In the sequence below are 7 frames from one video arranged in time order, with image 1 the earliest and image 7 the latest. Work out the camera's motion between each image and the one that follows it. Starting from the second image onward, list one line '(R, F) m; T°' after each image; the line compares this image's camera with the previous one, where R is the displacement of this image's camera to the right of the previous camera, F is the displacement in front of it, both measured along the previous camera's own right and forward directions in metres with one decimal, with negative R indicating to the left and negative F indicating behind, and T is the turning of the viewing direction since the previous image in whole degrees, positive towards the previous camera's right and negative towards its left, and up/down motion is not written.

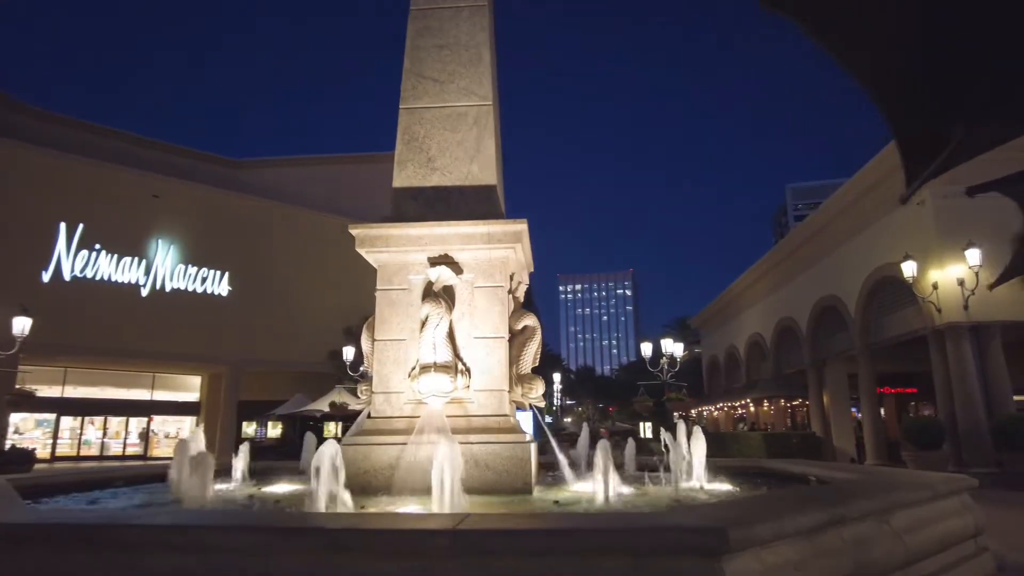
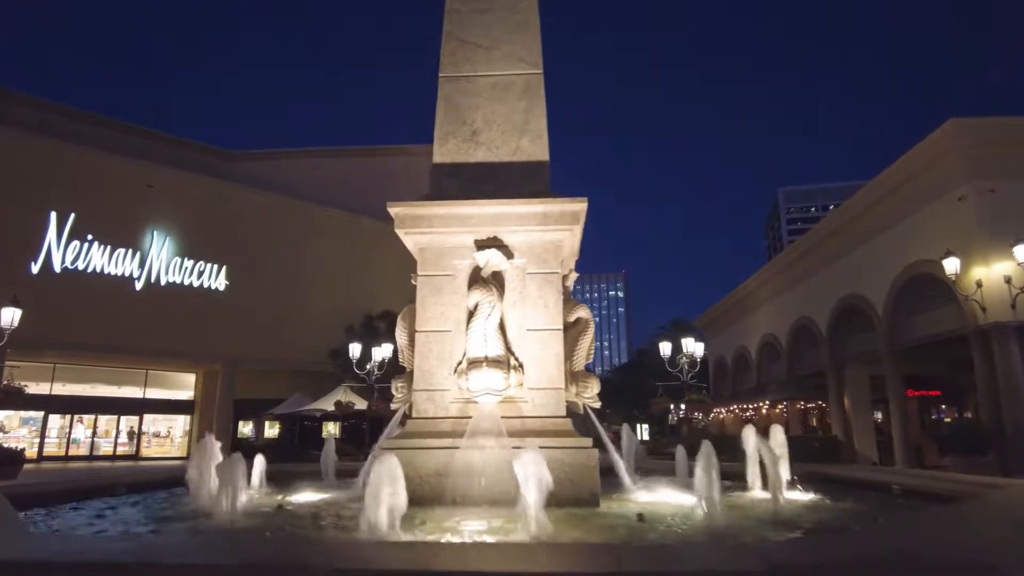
(-0.8, +0.9) m; +1°
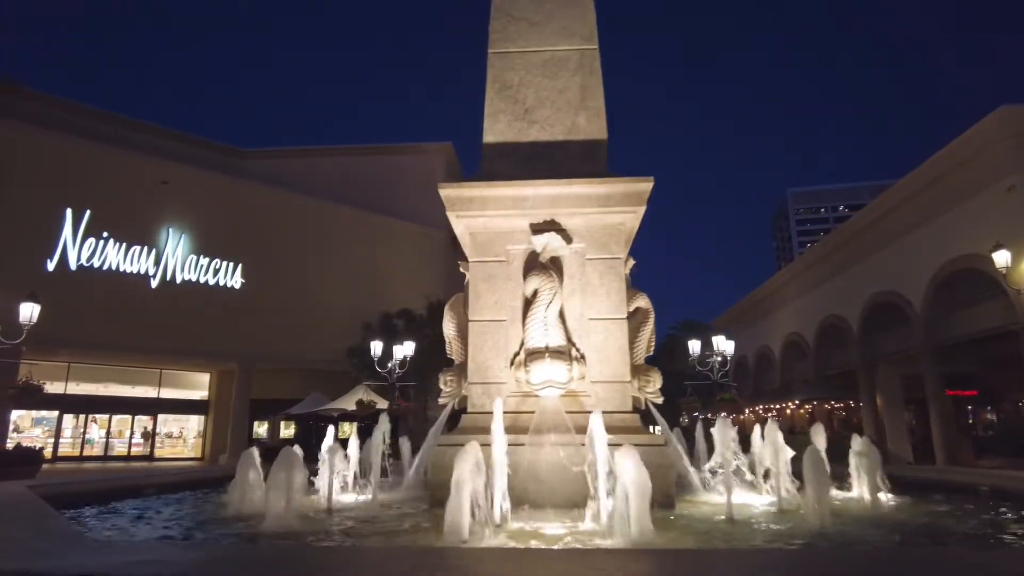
(-0.6, +0.5) m; -1°
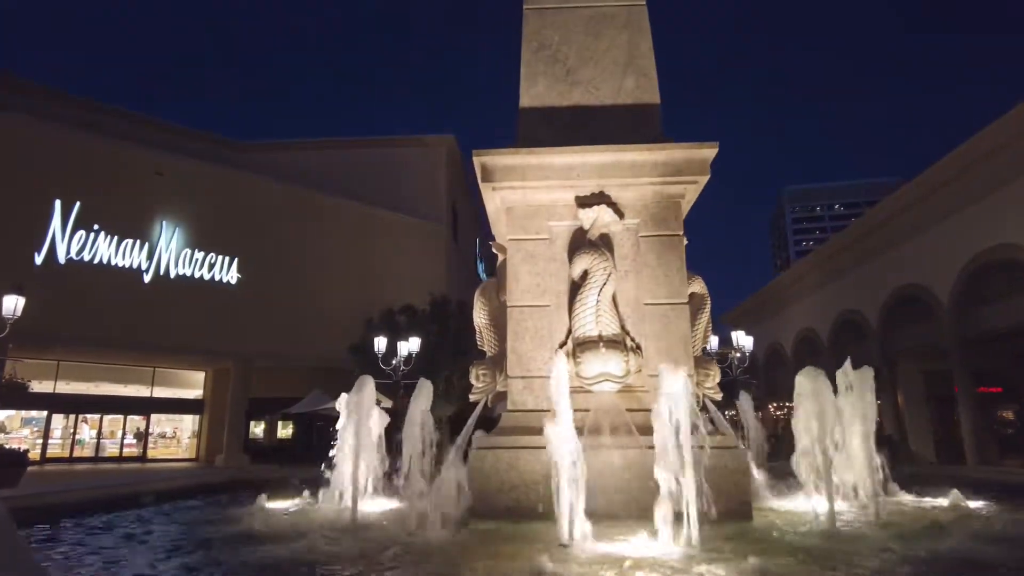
(-0.5, +0.9) m; +1°
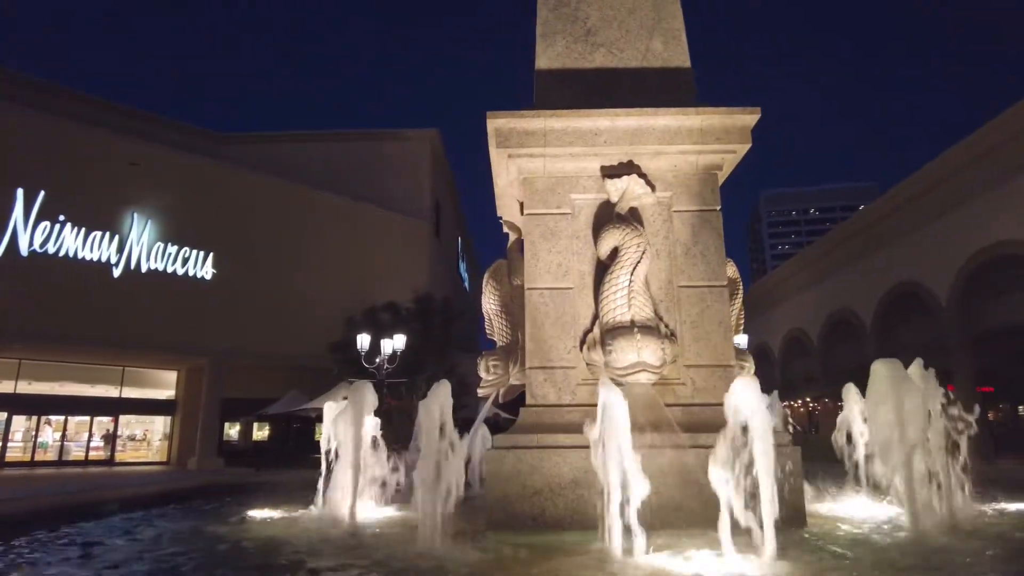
(-0.4, +0.8) m; +2°
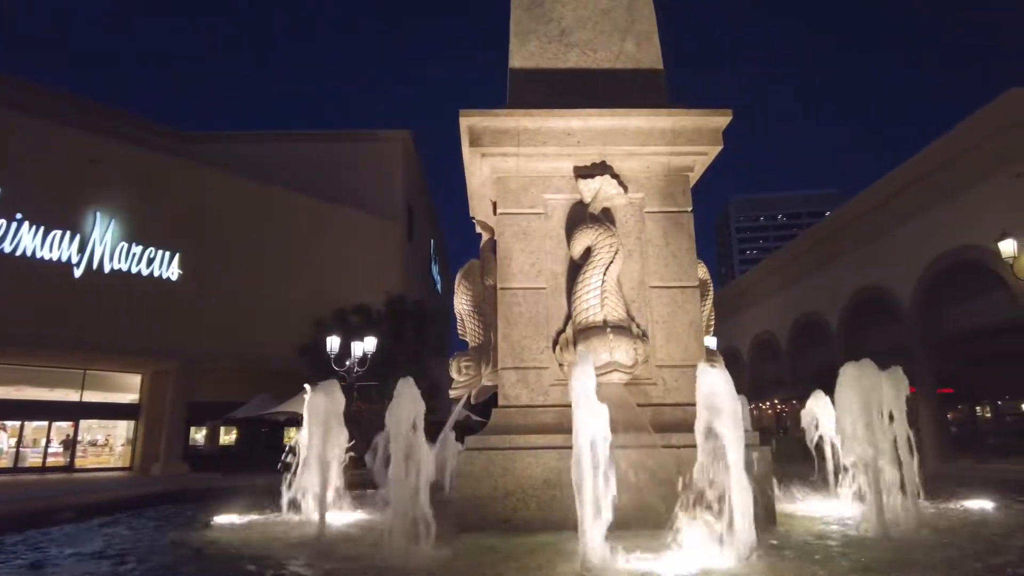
(0.0, 0.0) m; +2°
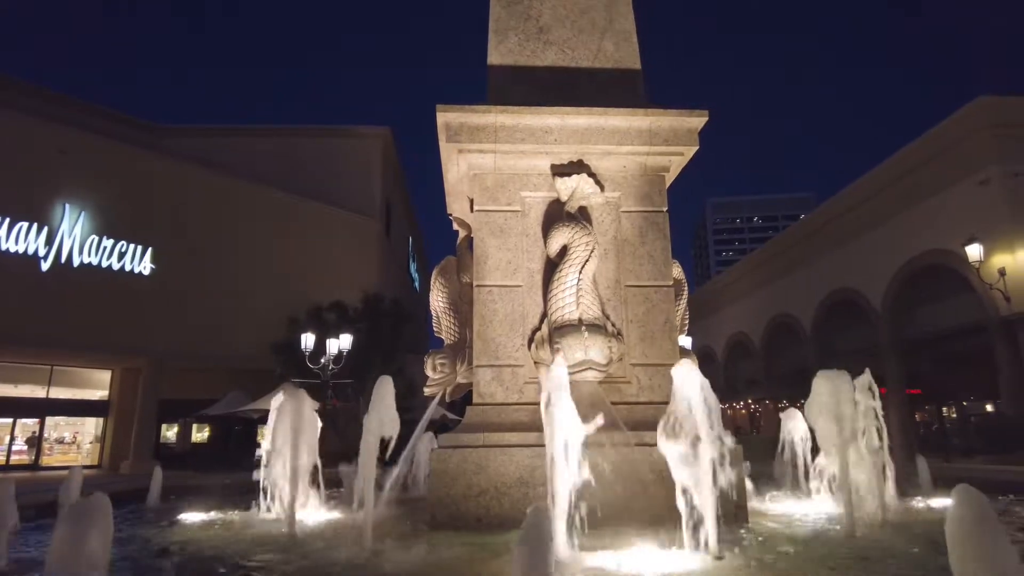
(0.0, 0.0) m; +2°
